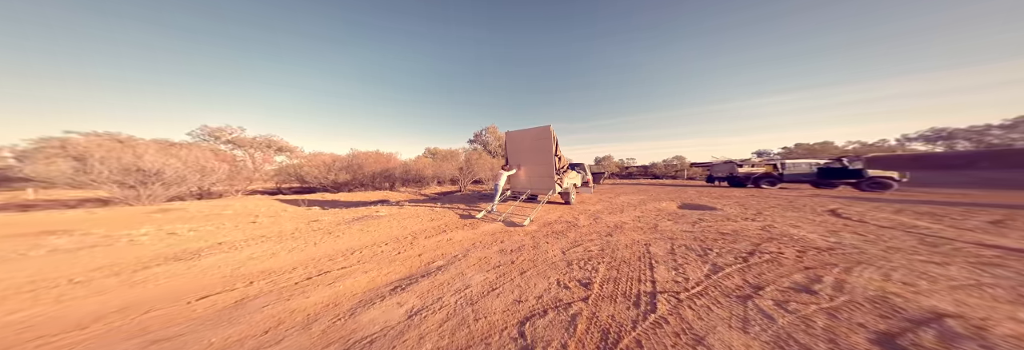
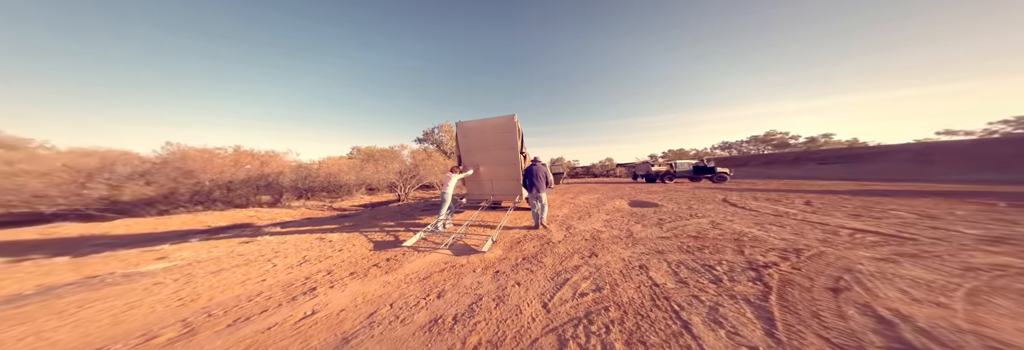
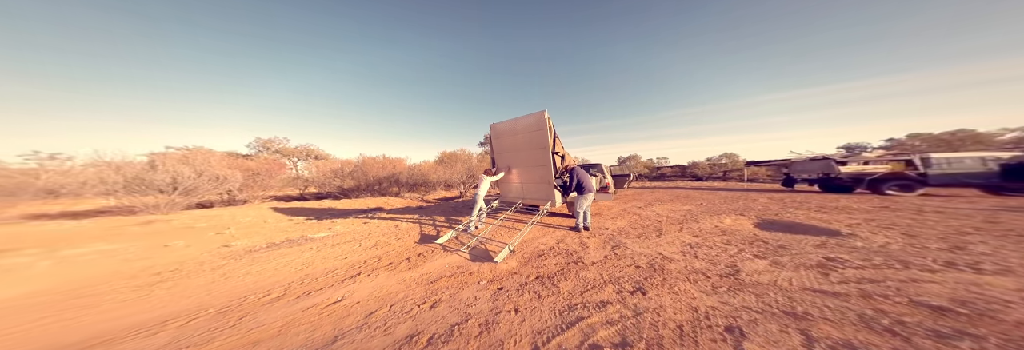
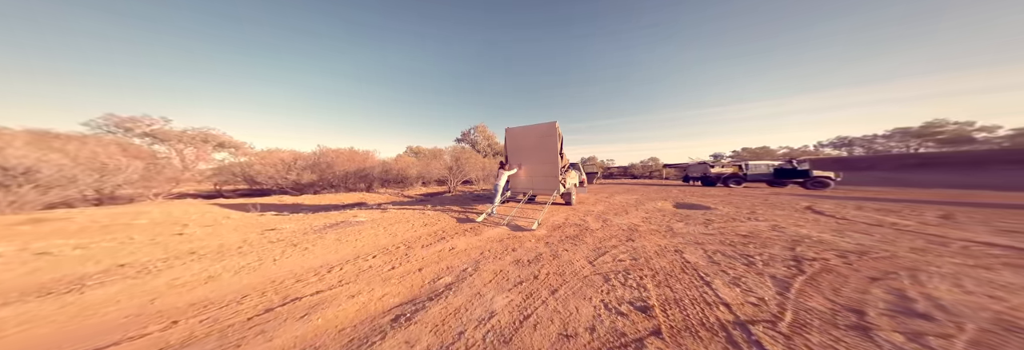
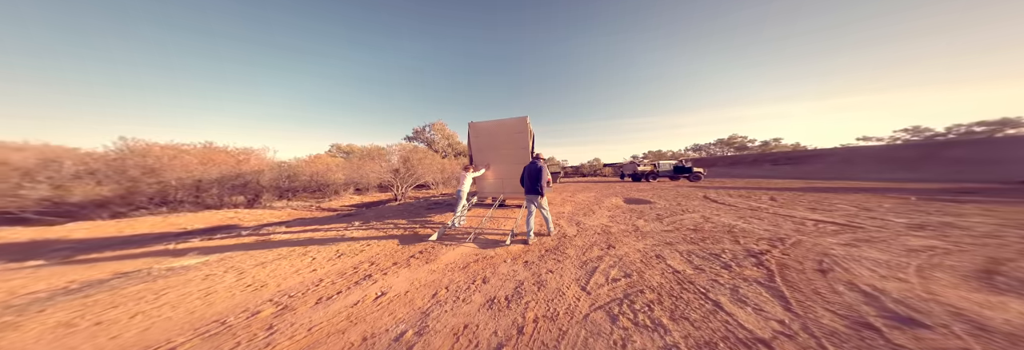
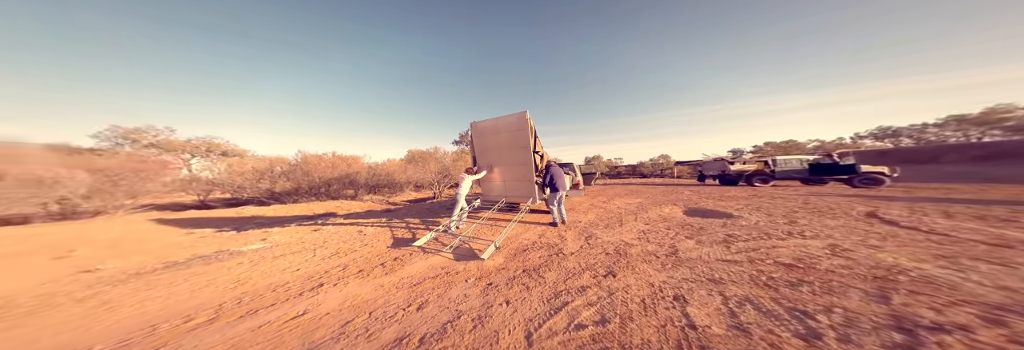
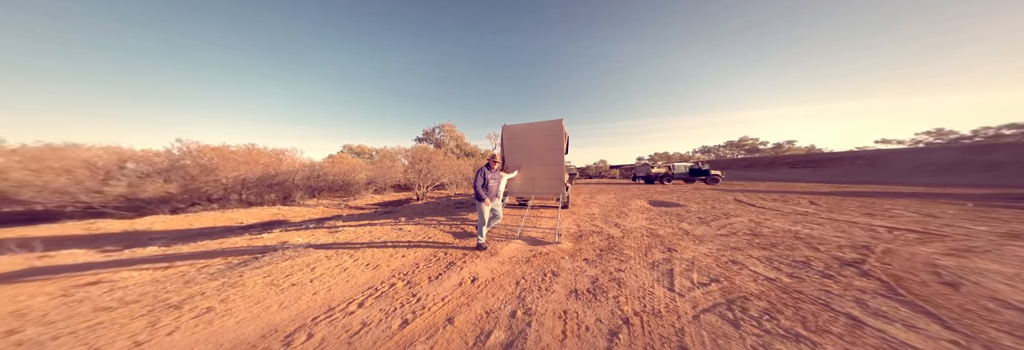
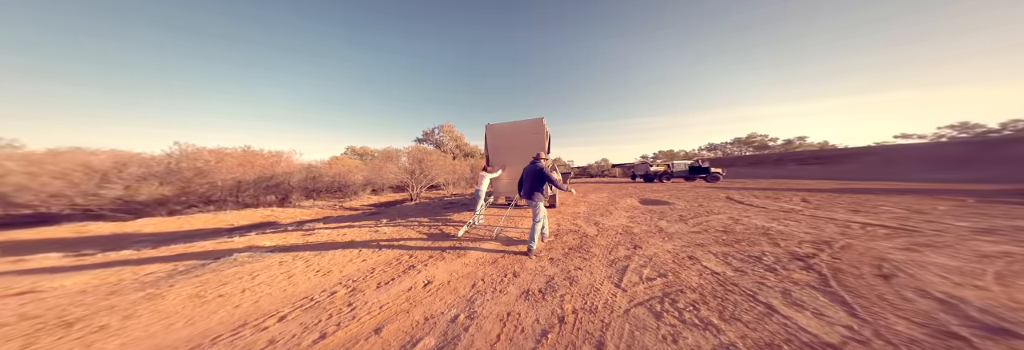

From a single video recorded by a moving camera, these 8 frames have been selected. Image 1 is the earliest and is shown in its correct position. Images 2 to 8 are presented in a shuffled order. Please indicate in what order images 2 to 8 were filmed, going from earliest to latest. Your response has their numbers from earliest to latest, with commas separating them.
4, 7, 8, 5, 2, 6, 3
